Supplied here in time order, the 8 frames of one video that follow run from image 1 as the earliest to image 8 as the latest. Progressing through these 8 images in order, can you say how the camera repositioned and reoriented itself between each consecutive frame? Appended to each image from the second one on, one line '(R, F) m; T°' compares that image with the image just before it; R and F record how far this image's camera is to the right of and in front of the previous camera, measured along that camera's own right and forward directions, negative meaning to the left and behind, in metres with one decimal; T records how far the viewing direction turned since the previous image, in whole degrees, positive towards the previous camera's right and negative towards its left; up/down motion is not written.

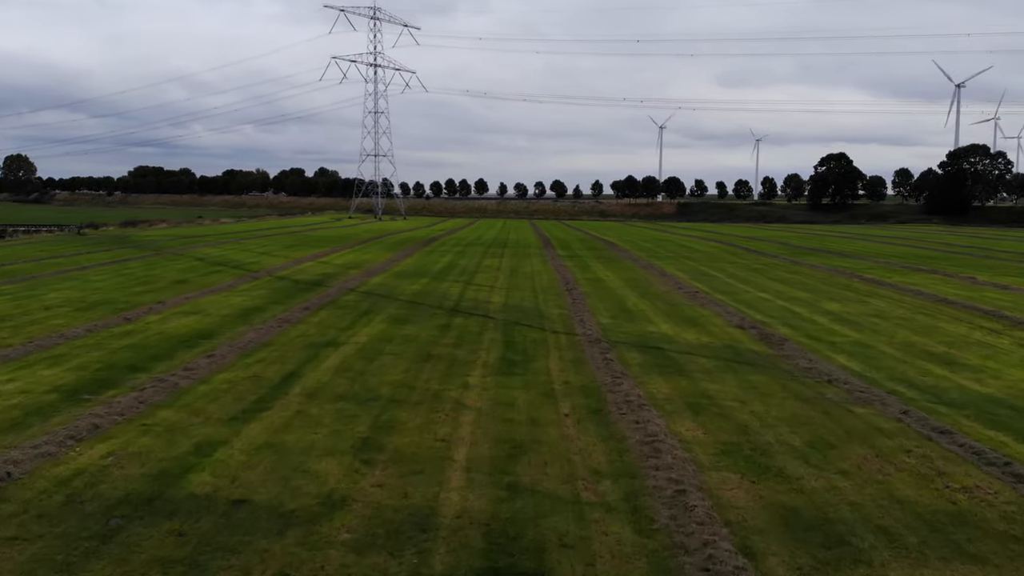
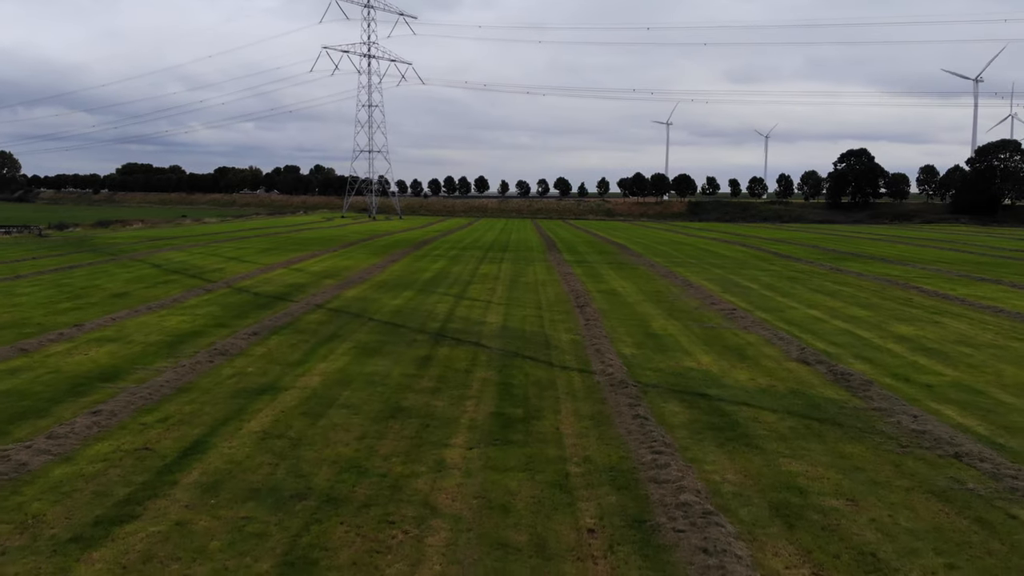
(+0.1, +3.7) m; 0°
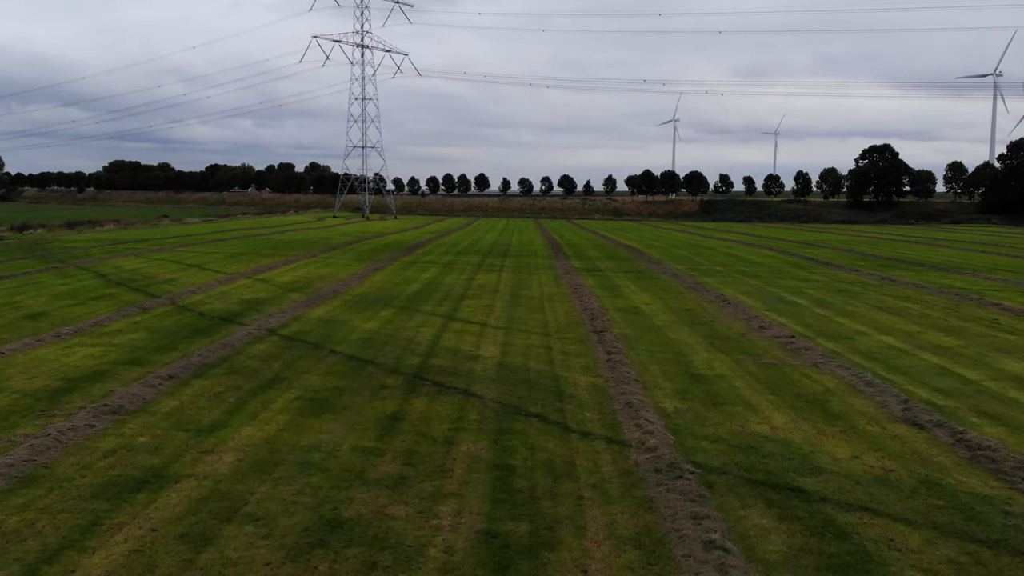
(0.0, +3.6) m; 0°
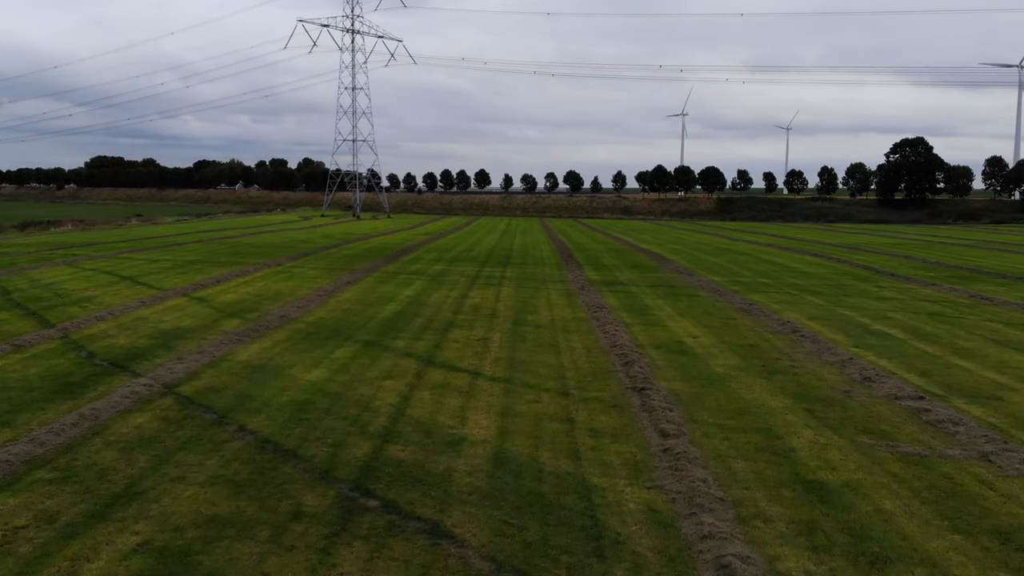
(0.0, +4.4) m; 0°
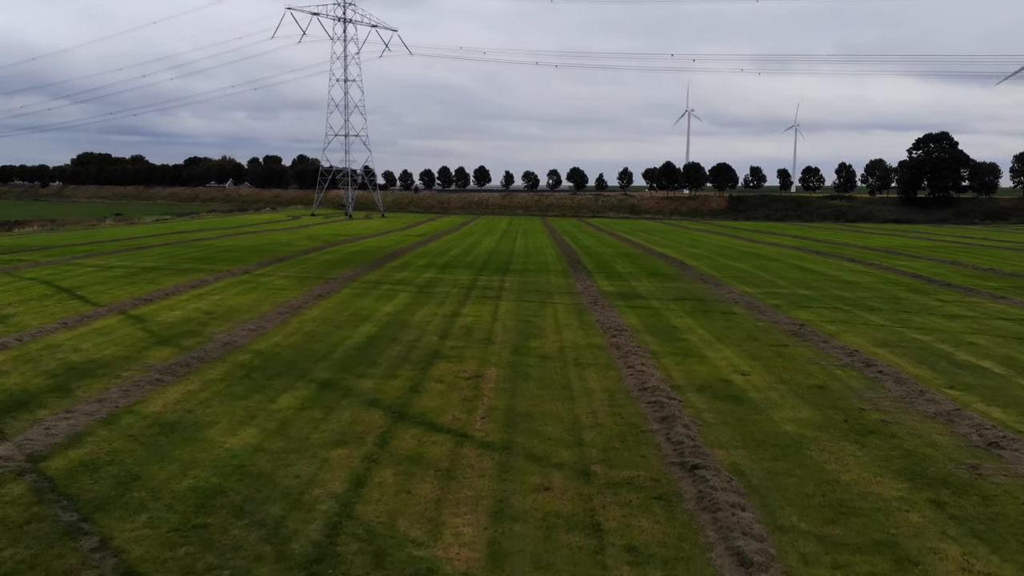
(0.0, +2.9) m; 0°
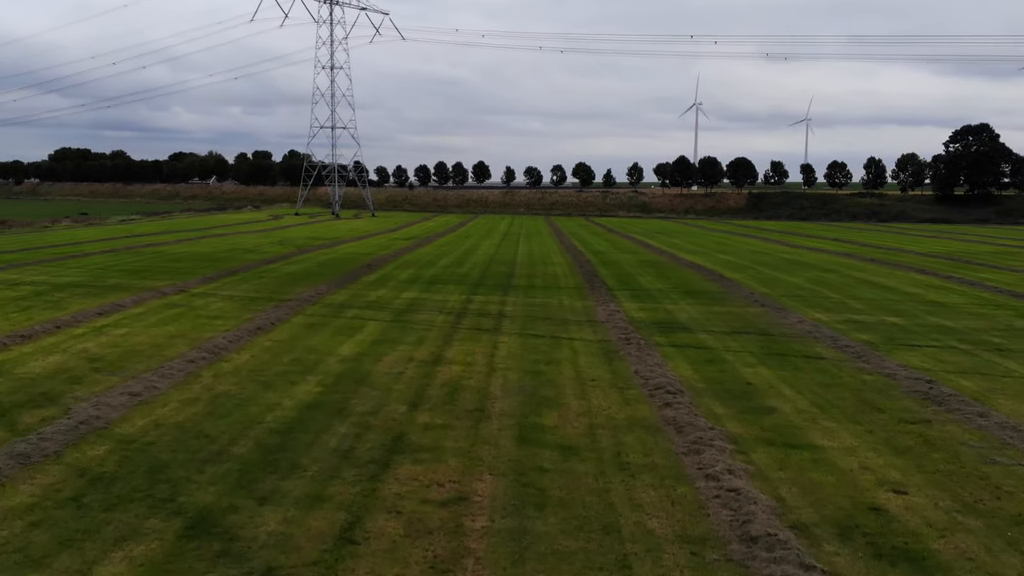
(0.0, +4.1) m; 0°
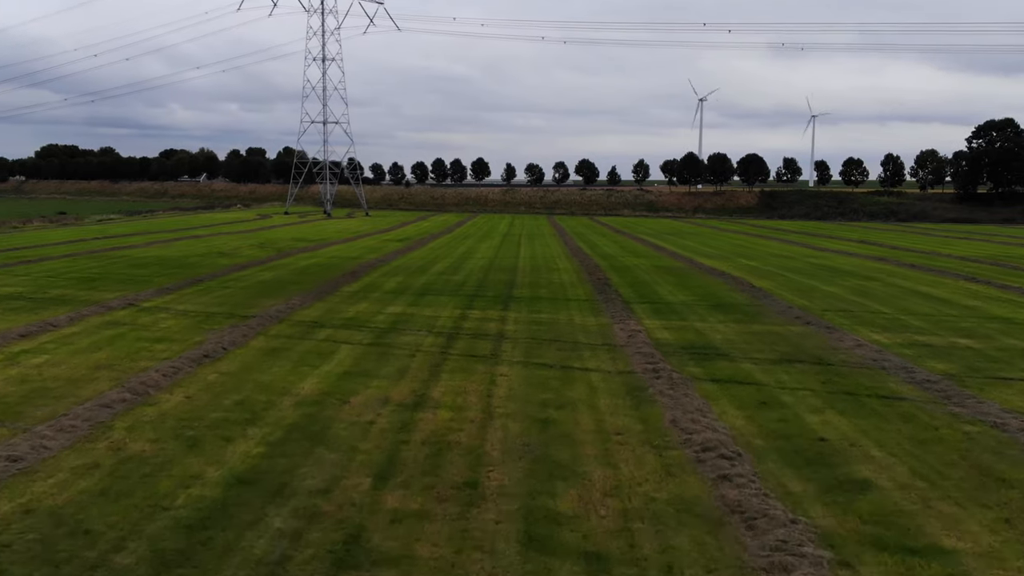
(0.0, +2.2) m; 0°
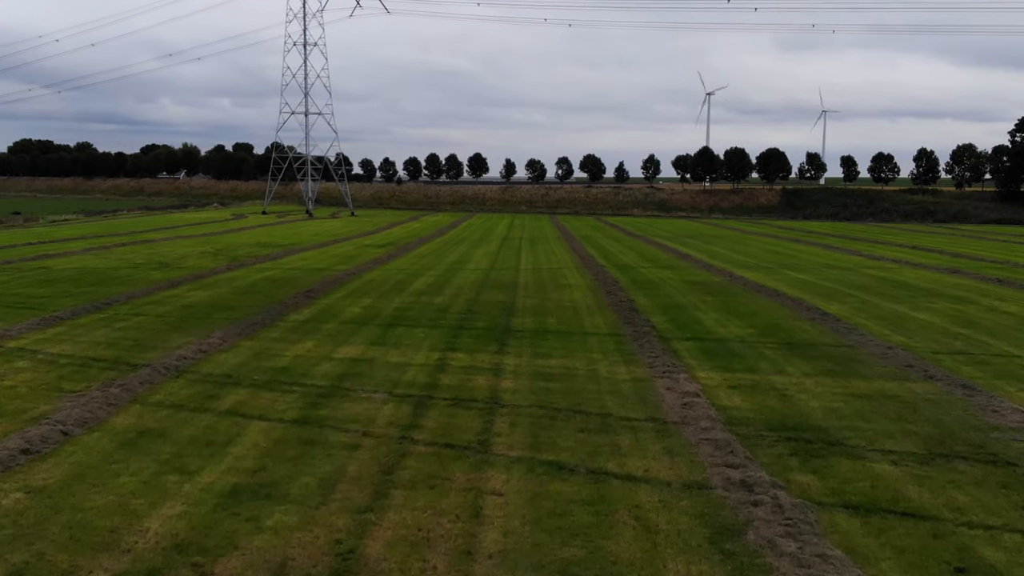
(0.0, +3.8) m; 0°
